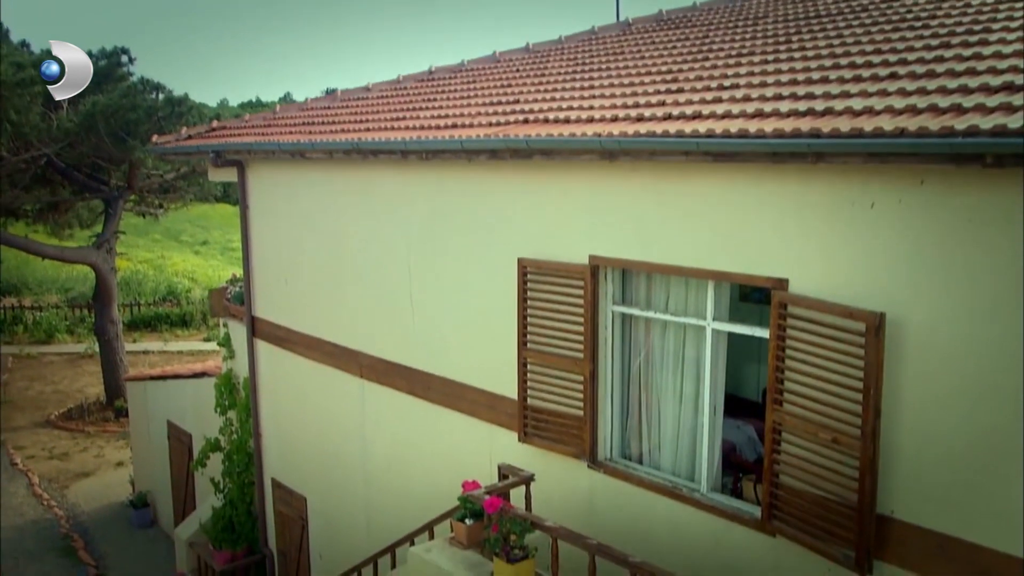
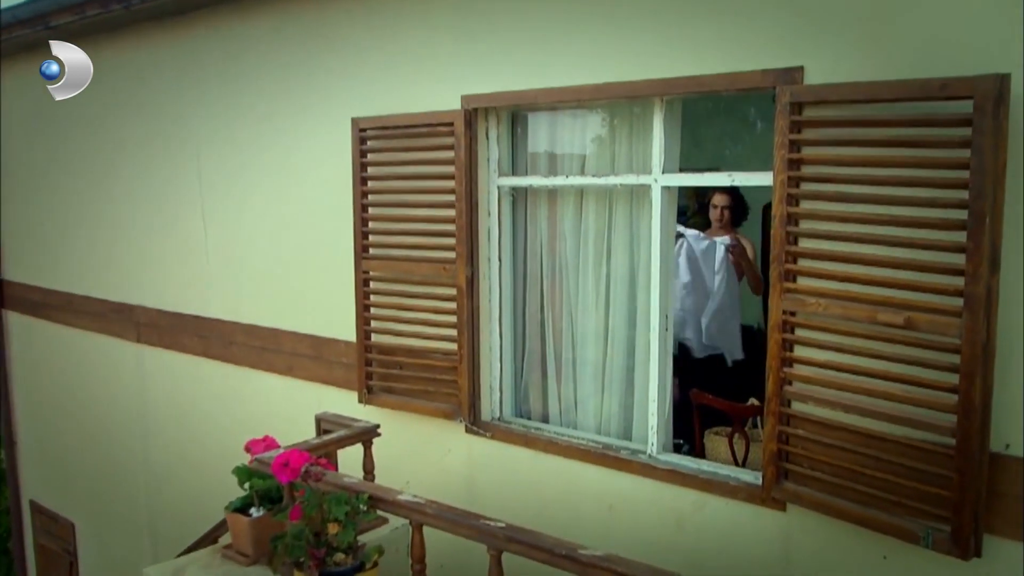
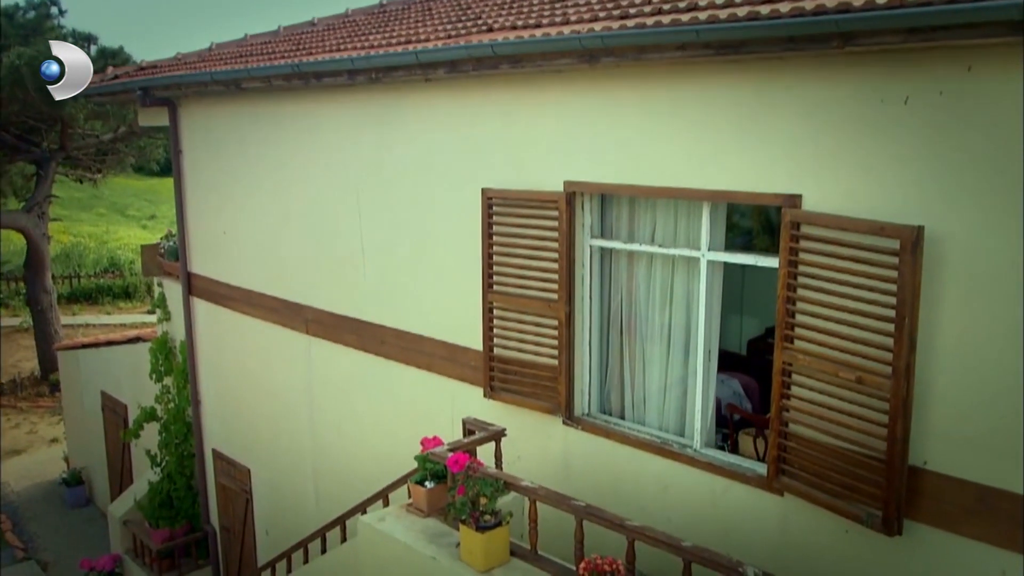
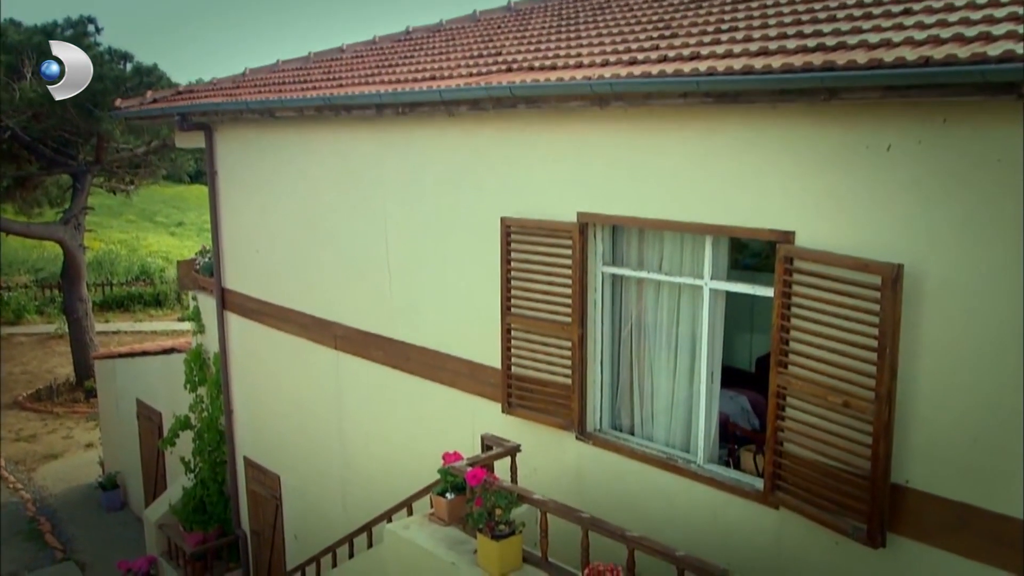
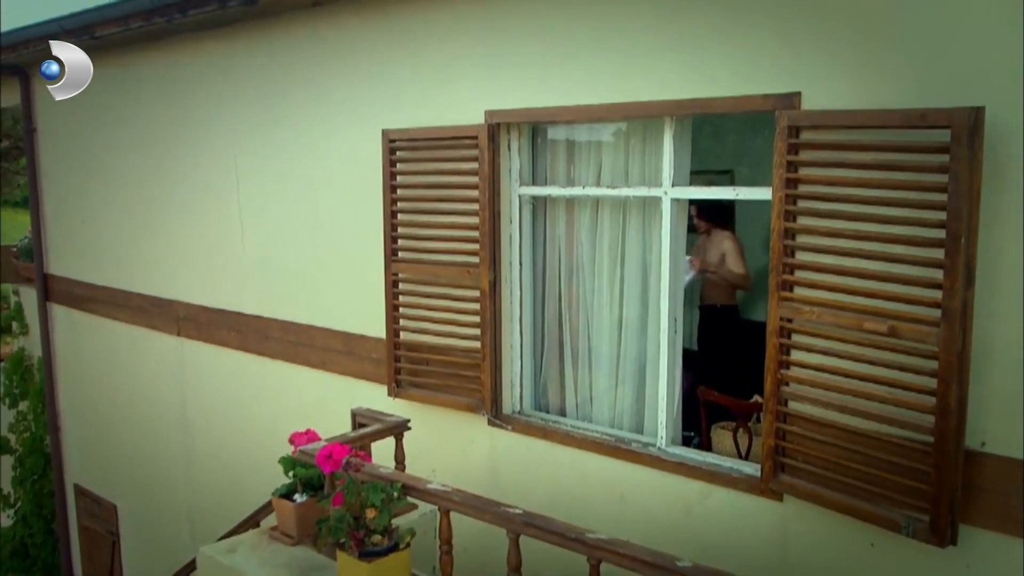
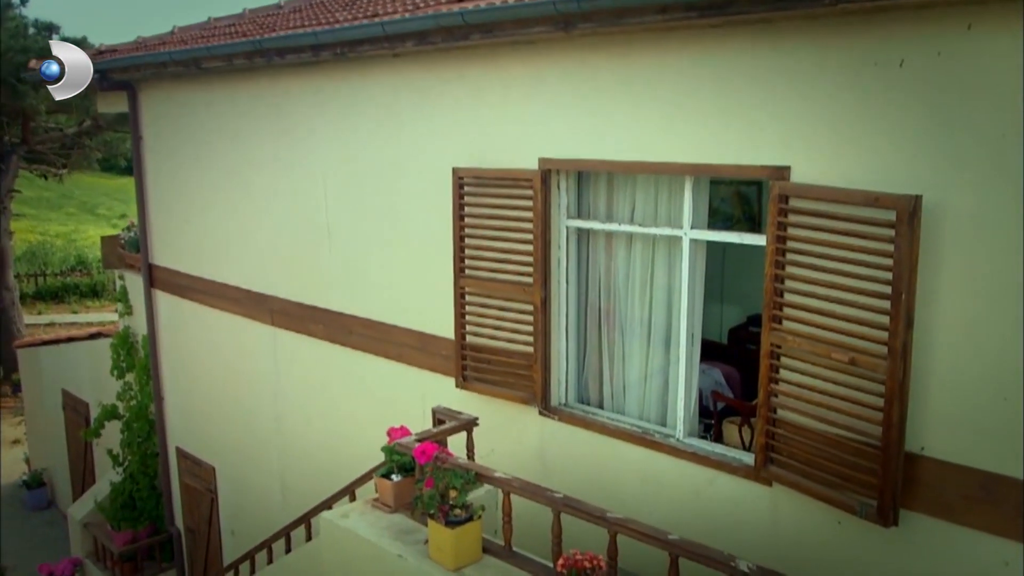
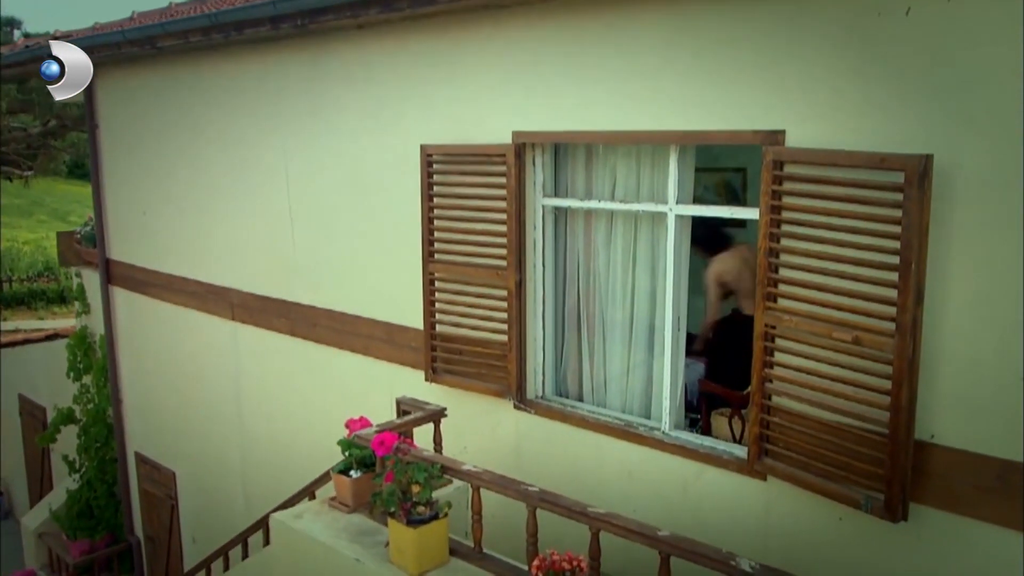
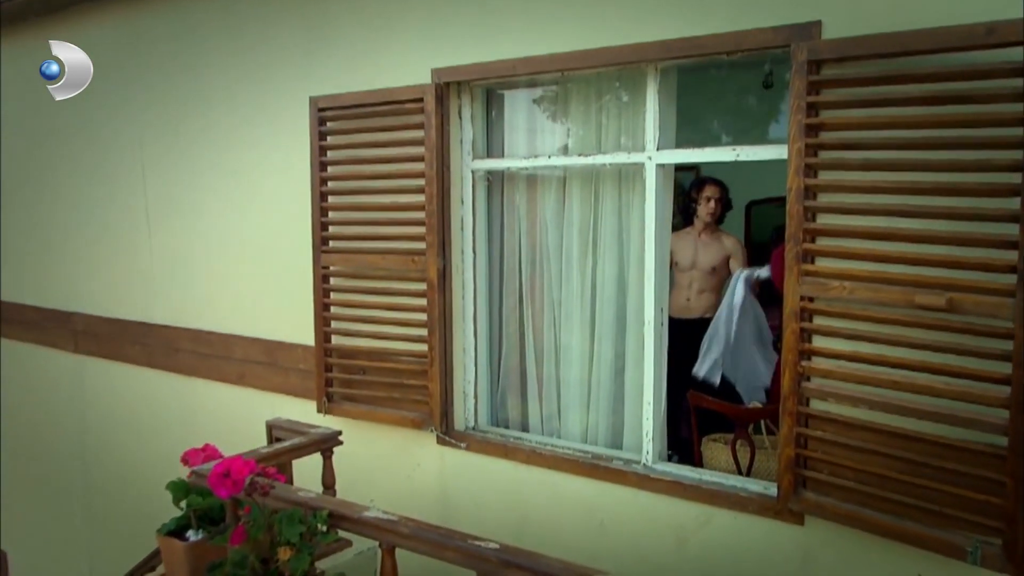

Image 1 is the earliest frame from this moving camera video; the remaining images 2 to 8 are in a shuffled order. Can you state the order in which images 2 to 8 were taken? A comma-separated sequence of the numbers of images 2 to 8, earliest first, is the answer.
4, 3, 6, 7, 5, 2, 8
